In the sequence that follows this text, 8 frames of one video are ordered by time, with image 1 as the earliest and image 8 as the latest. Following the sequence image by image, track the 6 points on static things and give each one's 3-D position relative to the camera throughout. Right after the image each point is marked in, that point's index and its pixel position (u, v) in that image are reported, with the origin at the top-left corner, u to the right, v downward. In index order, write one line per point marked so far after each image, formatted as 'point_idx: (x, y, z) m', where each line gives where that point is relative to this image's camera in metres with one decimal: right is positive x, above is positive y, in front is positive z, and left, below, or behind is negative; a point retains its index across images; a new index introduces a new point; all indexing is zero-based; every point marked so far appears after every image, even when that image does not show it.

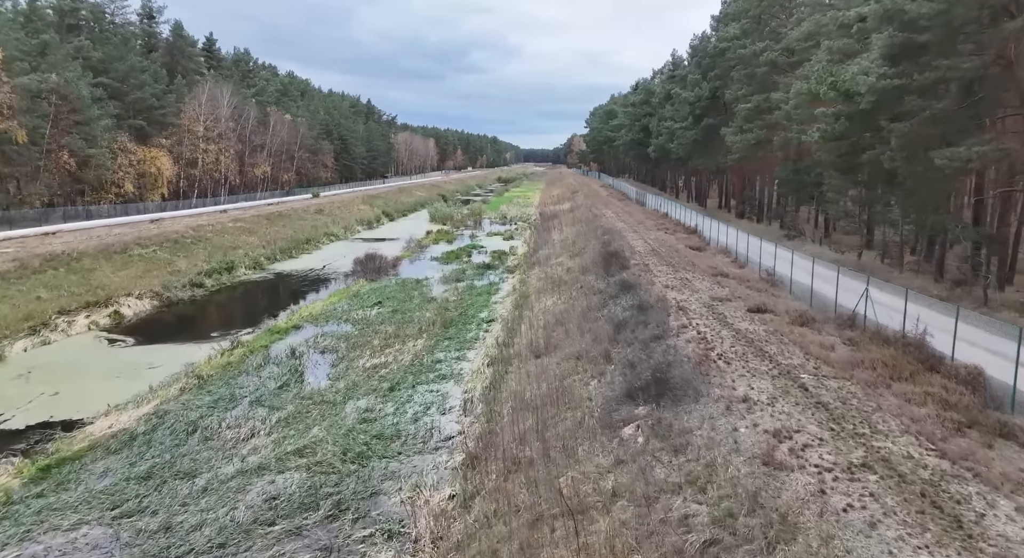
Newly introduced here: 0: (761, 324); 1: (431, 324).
0: (+5.1, -0.9, +14.0) m
1: (-2.3, -1.3, +19.6) m
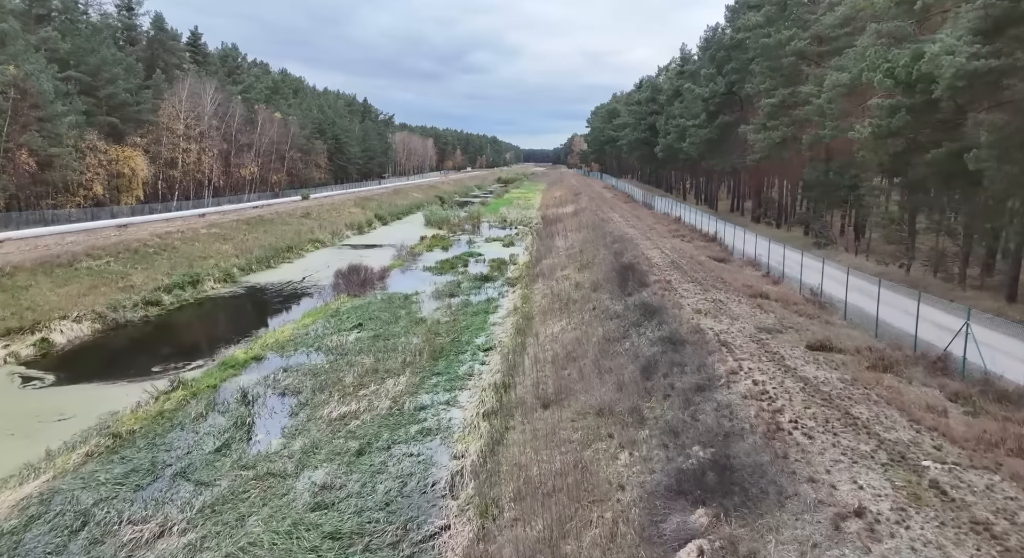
0: (+5.1, -1.4, +11.0) m
1: (-2.2, -1.8, +16.6) m
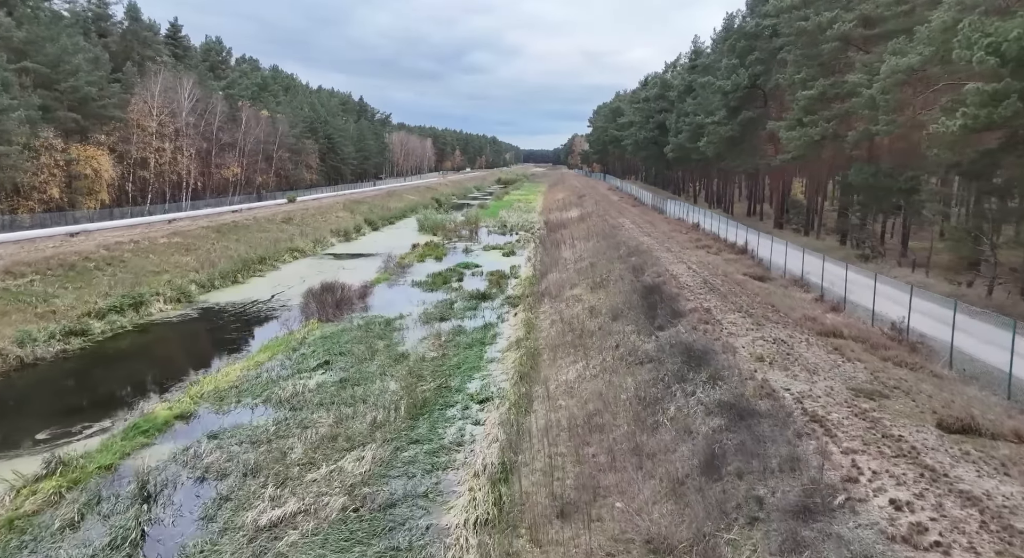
0: (+5.1, -2.0, +7.3) m
1: (-2.2, -2.4, +12.8) m
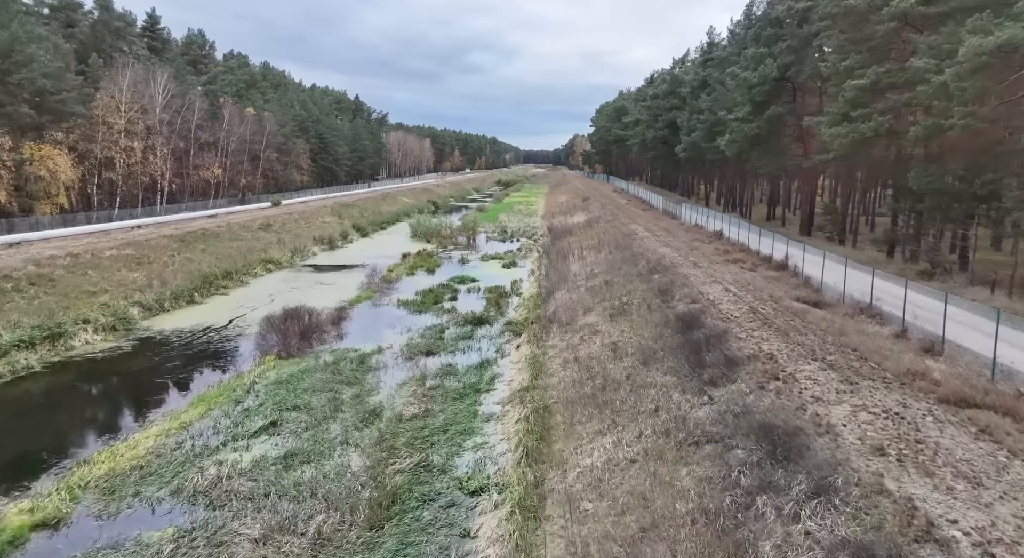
0: (+5.2, -2.7, +3.5) m
1: (-2.2, -3.1, +9.1) m
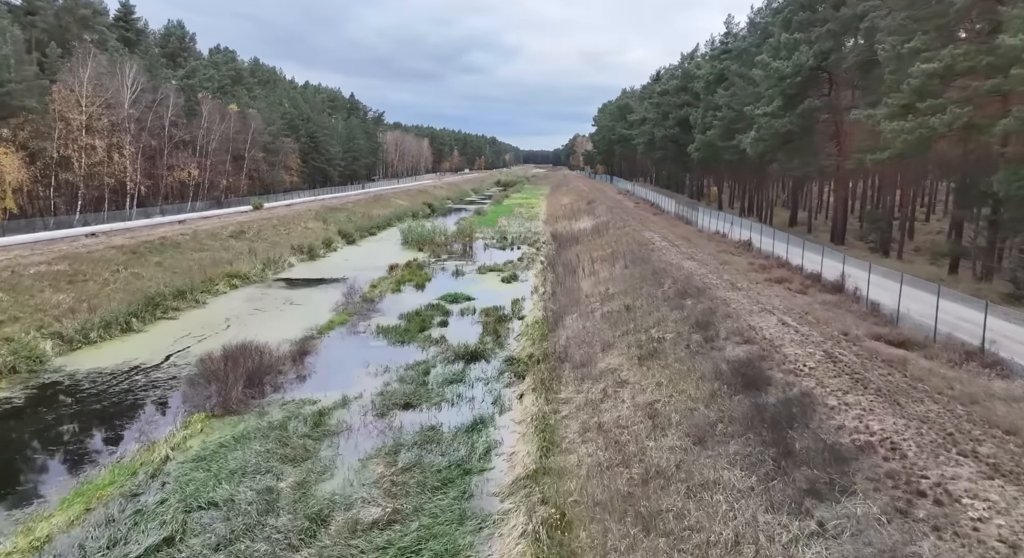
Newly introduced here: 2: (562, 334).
0: (+5.2, -3.3, -0.2) m
1: (-2.1, -3.7, +5.3) m
2: (+1.3, -1.4, +17.7) m
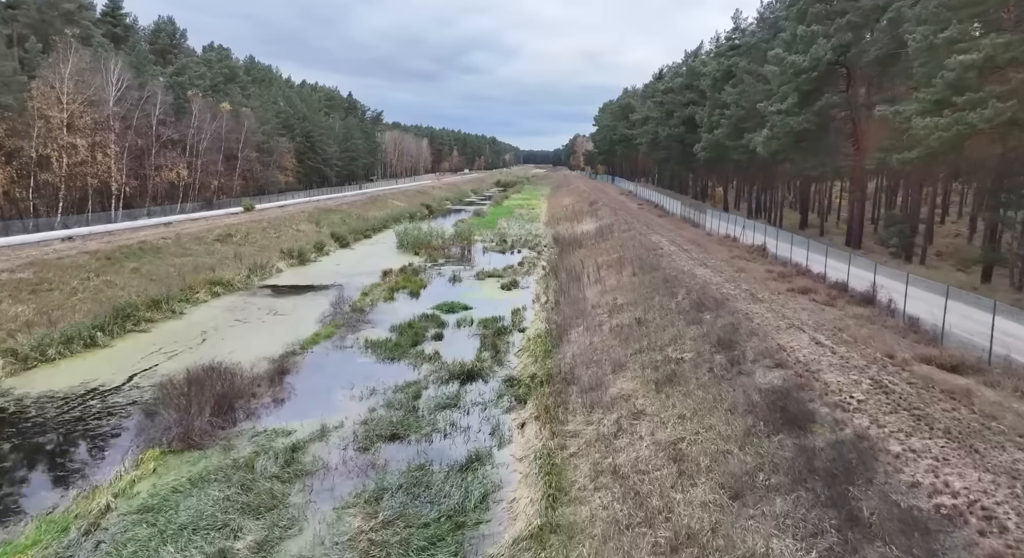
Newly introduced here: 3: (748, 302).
0: (+5.2, -3.5, -1.8) m
1: (-2.1, -3.9, +3.7) m
2: (+1.3, -1.6, +16.1) m
3: (+5.7, -0.6, +16.7) m
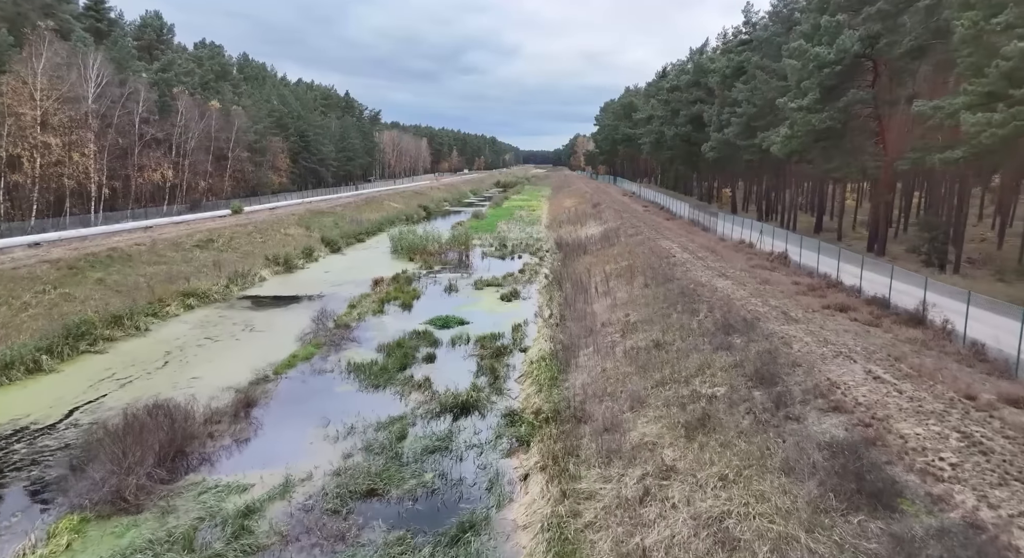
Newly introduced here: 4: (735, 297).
0: (+5.3, -3.9, -3.8) m
1: (-2.1, -4.3, +1.7) m
2: (+1.3, -2.0, +14.1) m
3: (+5.7, -0.9, +14.7) m
4: (+5.7, -0.4, +17.7) m
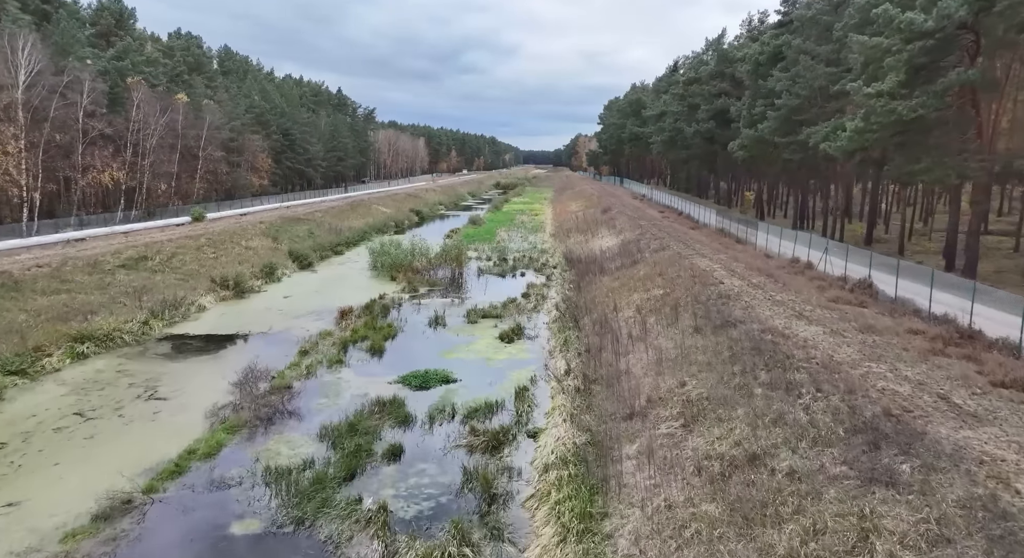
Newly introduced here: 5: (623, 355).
0: (+5.3, -4.8, -9.5) m
1: (-2.0, -5.2, -3.9) m
2: (+1.4, -2.9, +8.5) m
3: (+5.8, -1.9, +9.1) m
4: (+5.8, -1.4, +12.0) m
5: (+2.5, -1.5, +15.1) m
